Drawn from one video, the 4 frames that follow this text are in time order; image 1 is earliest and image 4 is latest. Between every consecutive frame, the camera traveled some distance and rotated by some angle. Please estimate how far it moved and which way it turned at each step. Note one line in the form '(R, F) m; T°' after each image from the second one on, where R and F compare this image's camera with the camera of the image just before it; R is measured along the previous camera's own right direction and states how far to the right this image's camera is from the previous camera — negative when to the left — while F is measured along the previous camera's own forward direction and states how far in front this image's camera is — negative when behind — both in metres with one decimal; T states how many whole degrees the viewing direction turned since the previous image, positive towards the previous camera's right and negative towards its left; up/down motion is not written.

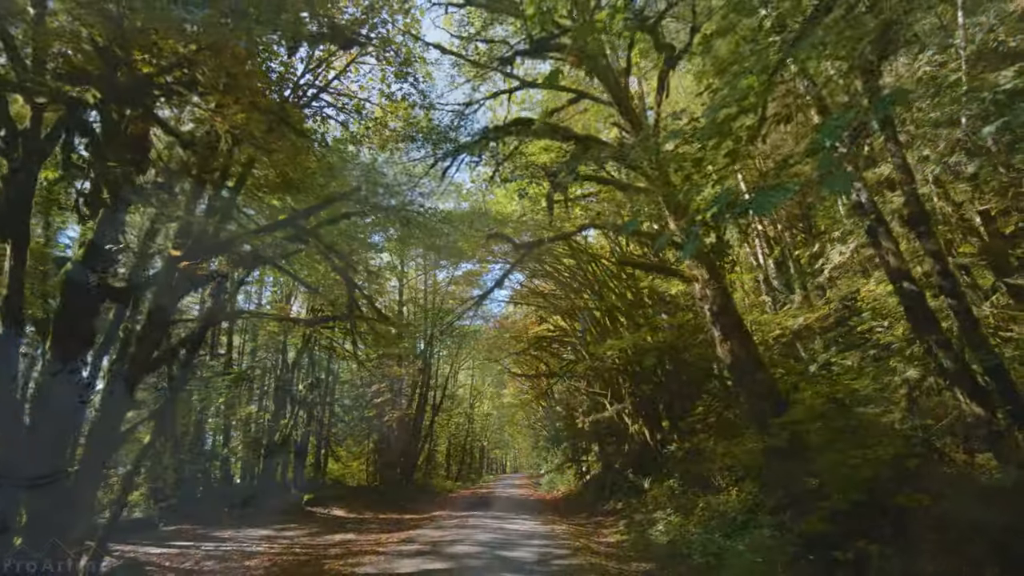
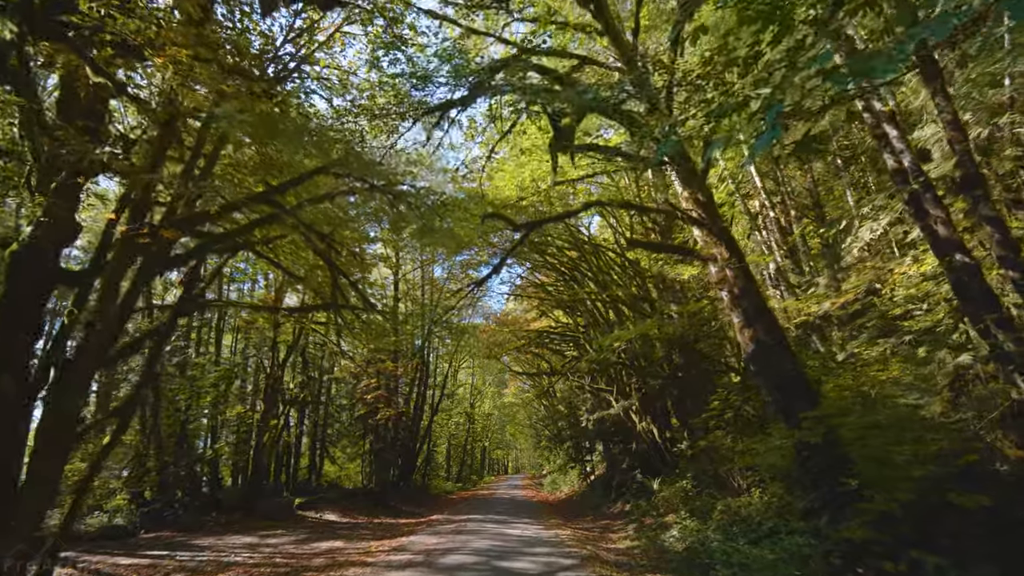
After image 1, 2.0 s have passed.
(0.0, +0.9) m; 0°
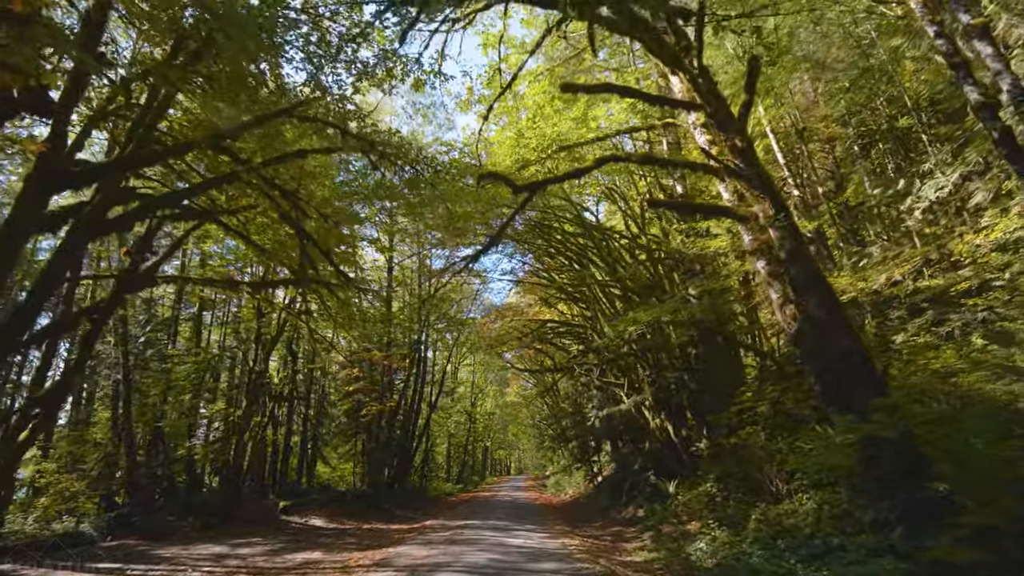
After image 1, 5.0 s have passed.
(0.0, +1.4) m; 0°
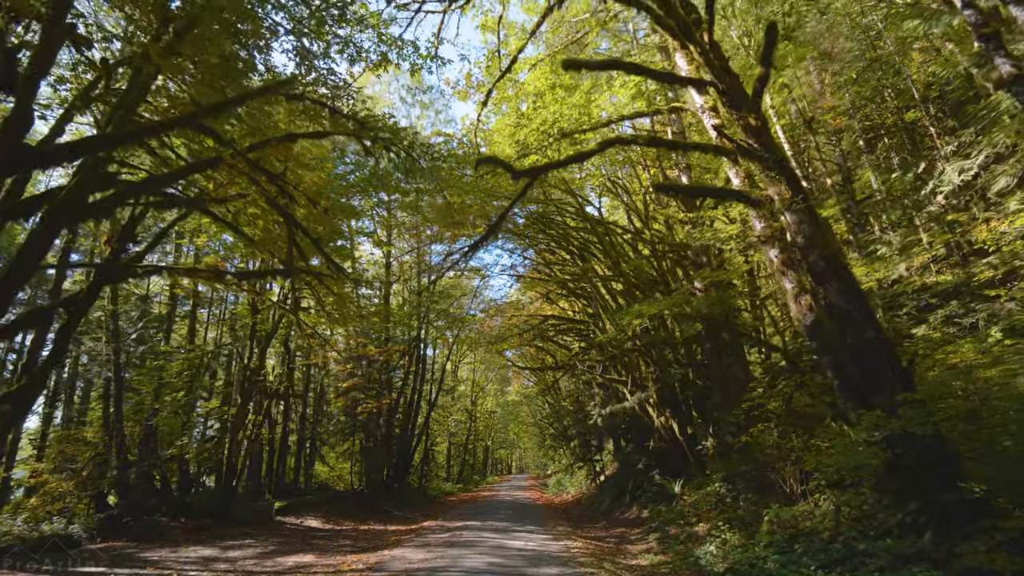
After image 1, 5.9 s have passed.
(0.0, +0.4) m; 0°
